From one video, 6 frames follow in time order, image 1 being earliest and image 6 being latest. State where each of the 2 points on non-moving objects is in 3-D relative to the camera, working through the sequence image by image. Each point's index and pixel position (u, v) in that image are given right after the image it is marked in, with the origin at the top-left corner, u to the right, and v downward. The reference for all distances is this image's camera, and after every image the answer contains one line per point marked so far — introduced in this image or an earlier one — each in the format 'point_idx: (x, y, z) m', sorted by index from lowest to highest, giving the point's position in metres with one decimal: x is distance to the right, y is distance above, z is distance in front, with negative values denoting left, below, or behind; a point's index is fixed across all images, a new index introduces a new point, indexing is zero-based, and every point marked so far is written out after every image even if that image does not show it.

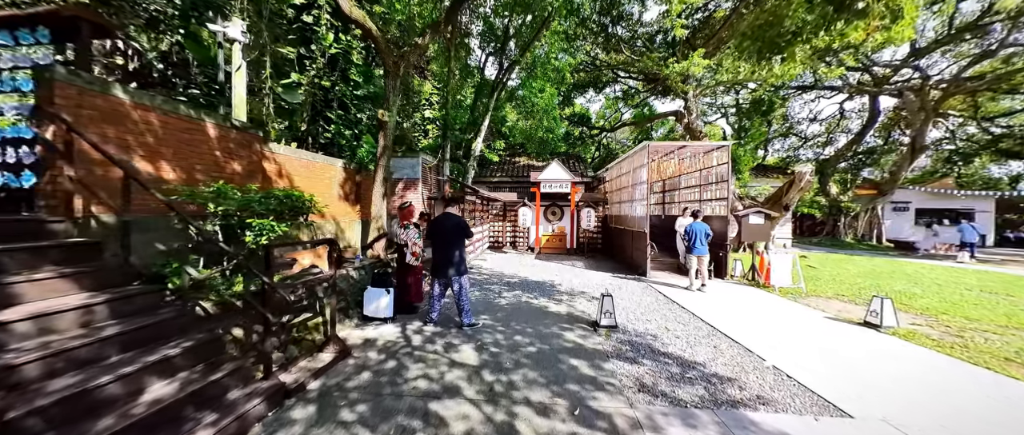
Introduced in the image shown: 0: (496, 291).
0: (-0.3, -1.5, +6.2) m
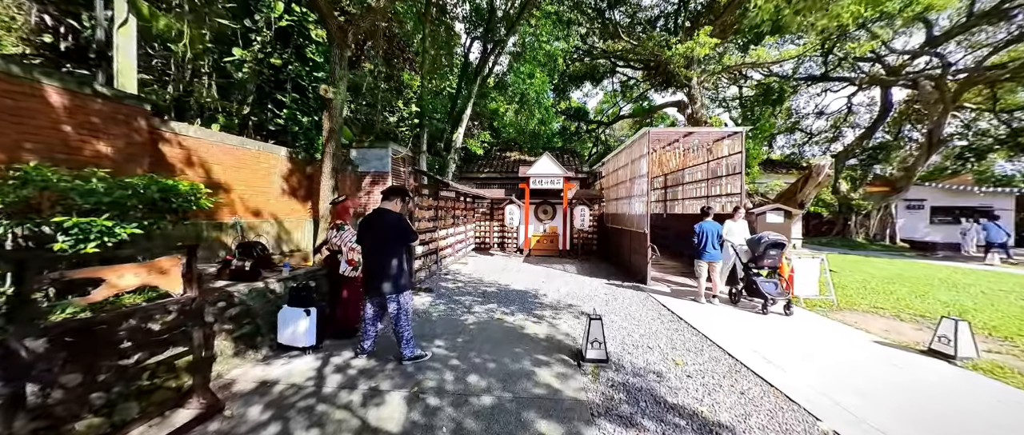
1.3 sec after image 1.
0: (-0.8, -1.4, +5.1) m
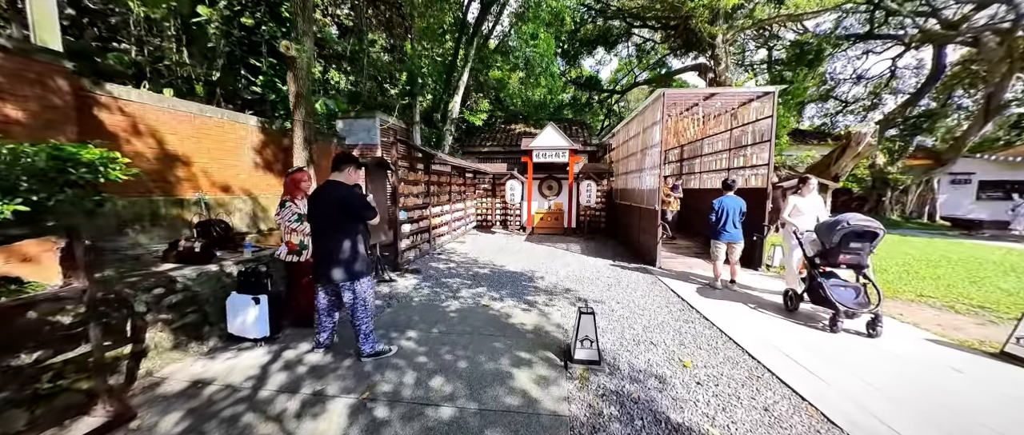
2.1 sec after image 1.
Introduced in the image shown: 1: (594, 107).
0: (-0.9, -1.1, +4.7) m
1: (+4.9, +6.6, +18.2) m
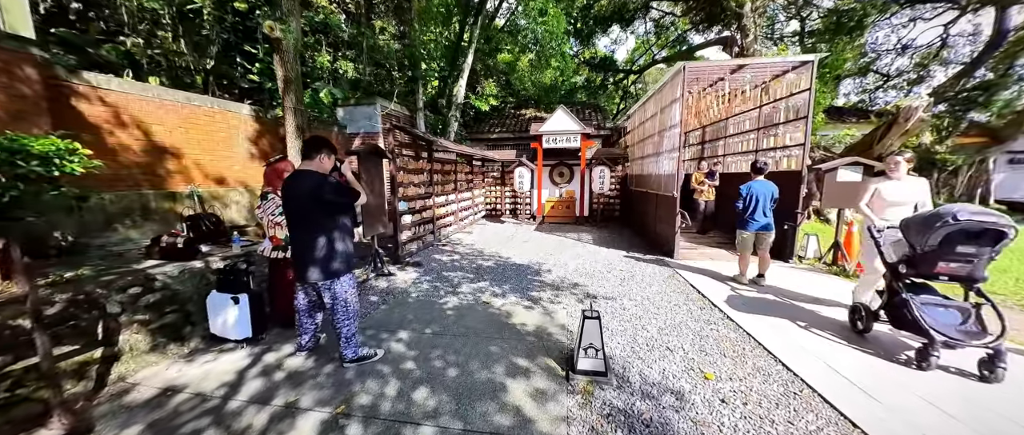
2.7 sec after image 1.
0: (-0.9, -0.9, +4.4) m
1: (+5.5, +7.3, +17.4) m
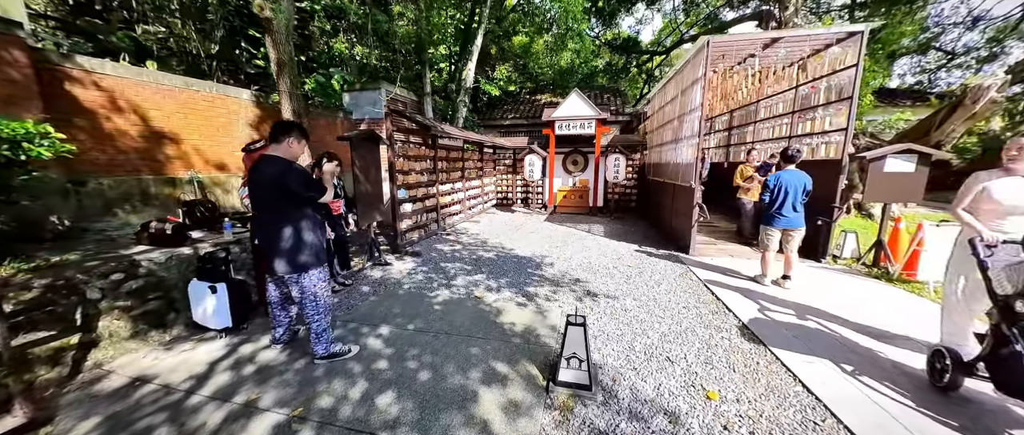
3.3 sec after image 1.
0: (-0.9, -0.8, +4.3) m
1: (+6.4, +7.8, +16.5) m
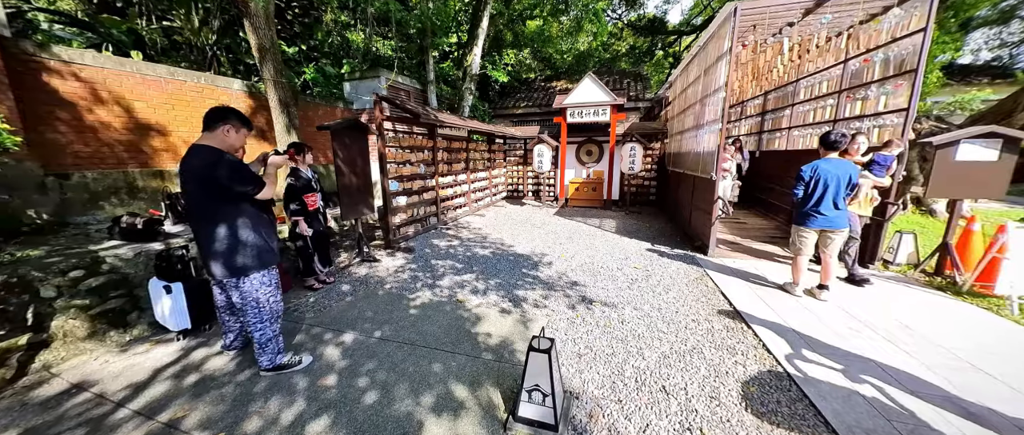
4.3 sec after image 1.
0: (-1.0, -0.7, +4.0) m
1: (+7.2, +8.2, +15.4) m
